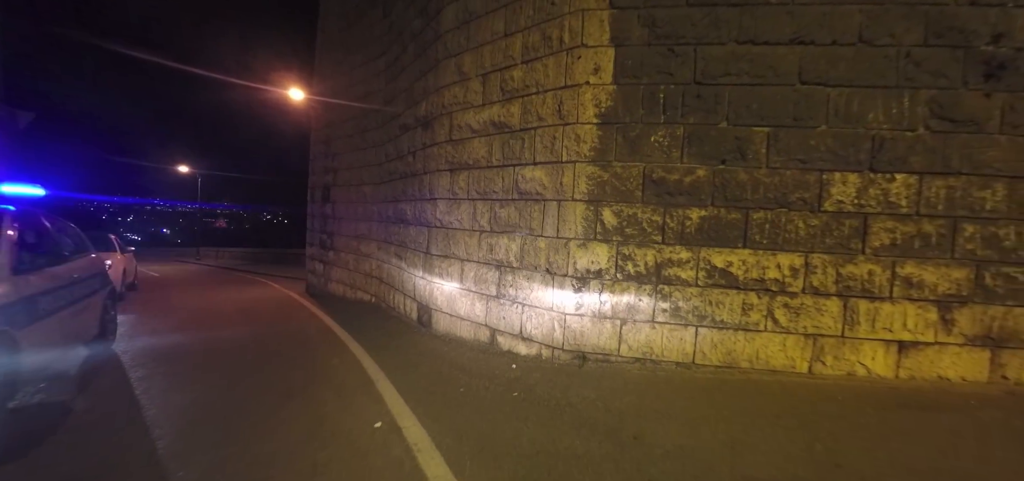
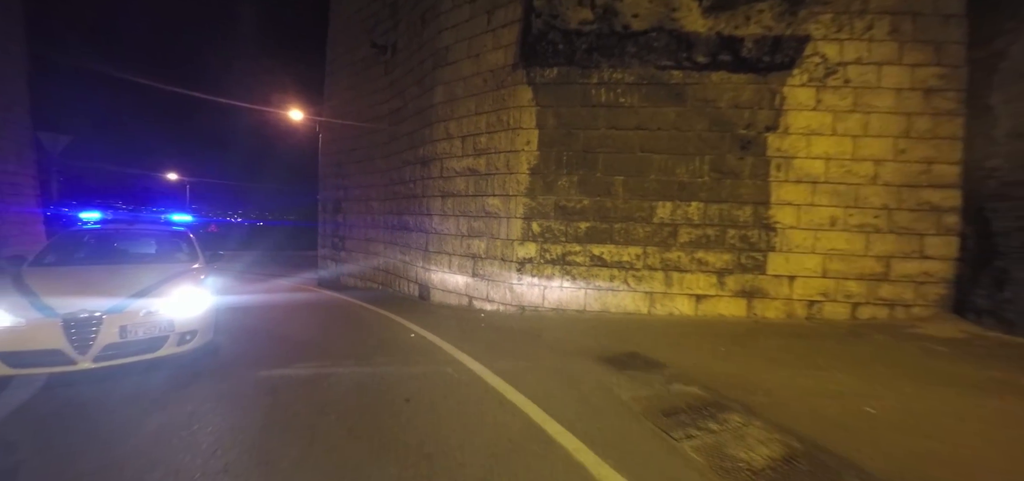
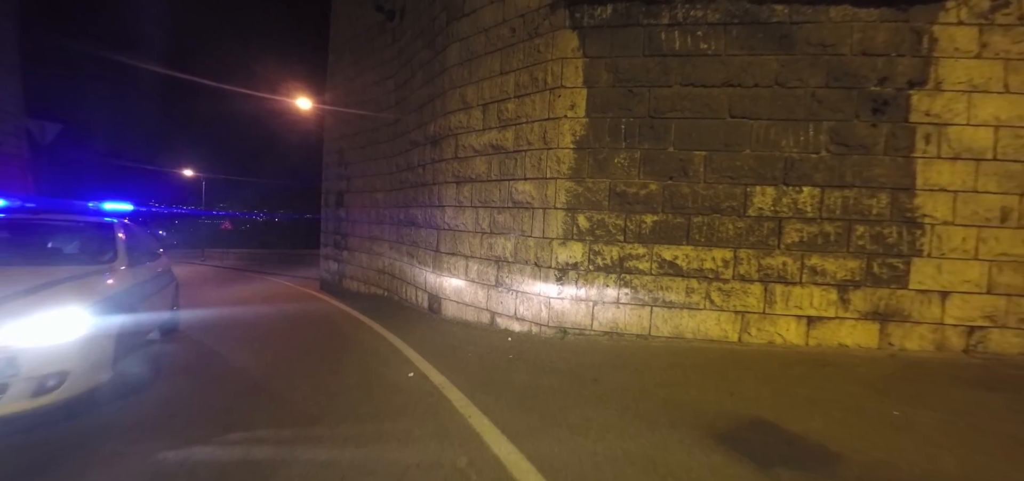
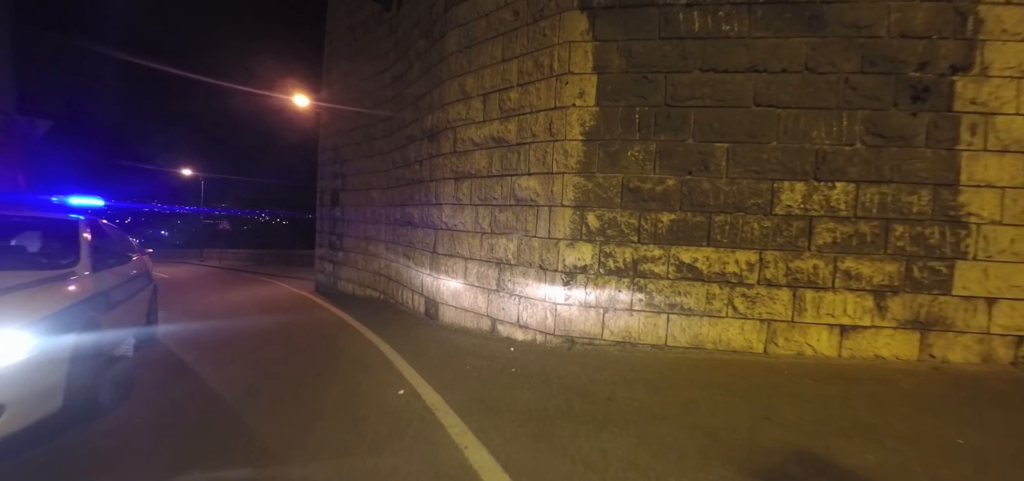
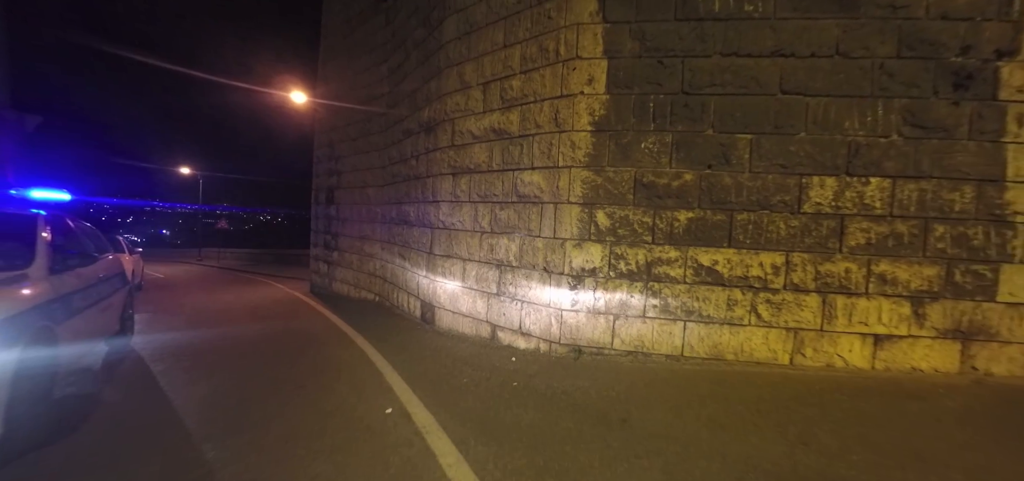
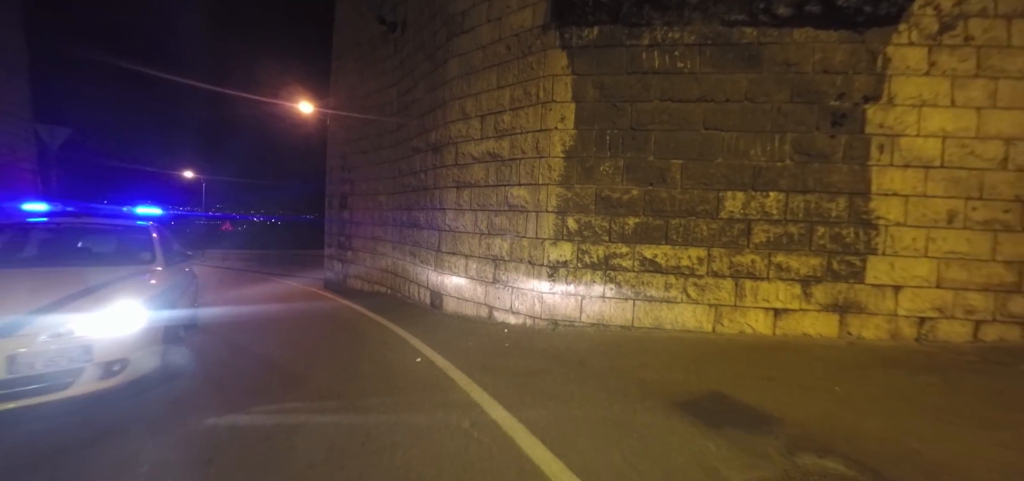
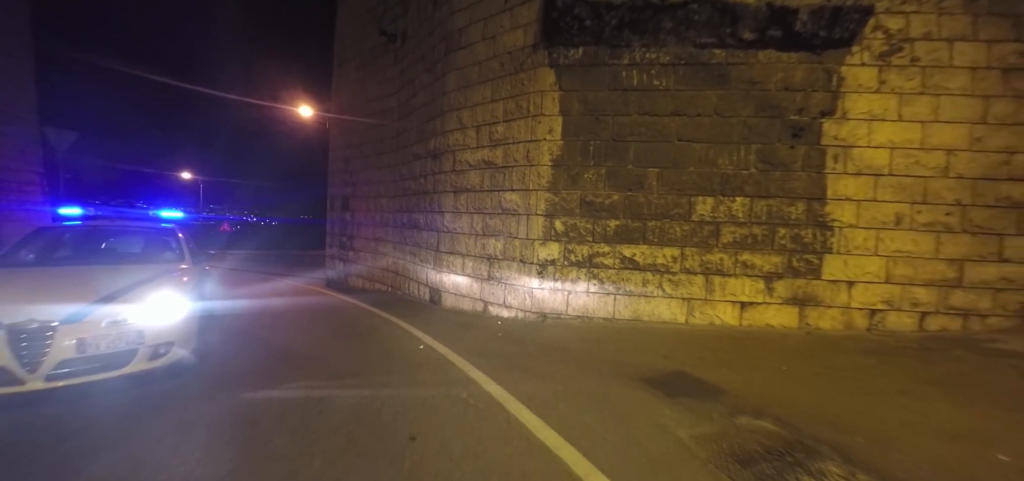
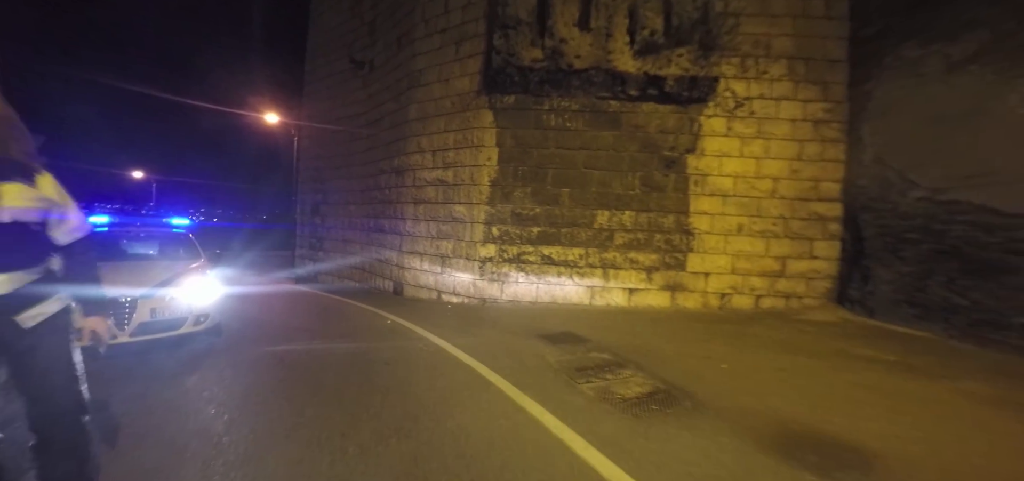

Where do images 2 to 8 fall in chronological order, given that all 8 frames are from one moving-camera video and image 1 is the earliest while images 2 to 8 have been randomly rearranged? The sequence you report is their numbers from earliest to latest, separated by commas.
5, 4, 3, 6, 7, 2, 8
